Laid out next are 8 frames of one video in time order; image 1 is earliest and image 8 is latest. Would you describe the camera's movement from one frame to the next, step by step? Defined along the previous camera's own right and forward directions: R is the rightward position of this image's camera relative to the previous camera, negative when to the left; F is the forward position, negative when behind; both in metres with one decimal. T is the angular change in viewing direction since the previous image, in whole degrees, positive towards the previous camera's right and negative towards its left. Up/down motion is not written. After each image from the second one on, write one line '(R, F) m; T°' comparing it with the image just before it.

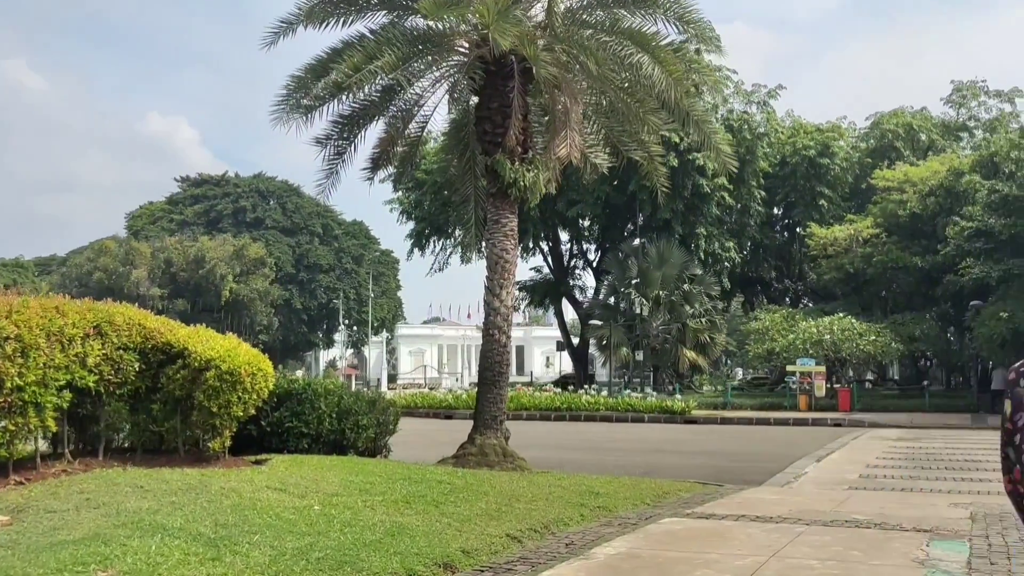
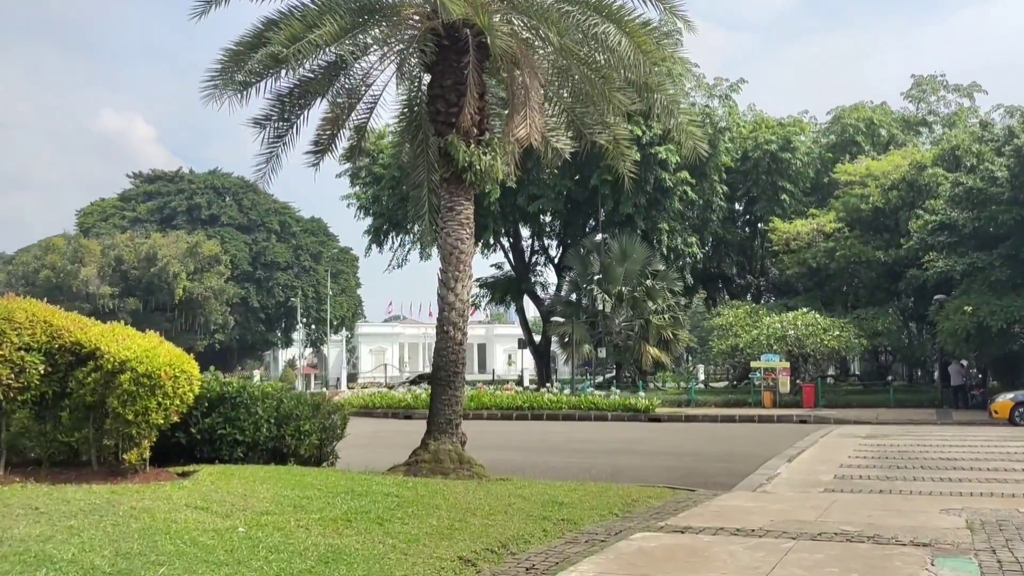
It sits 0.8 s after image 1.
(+0.1, +0.7) m; +2°
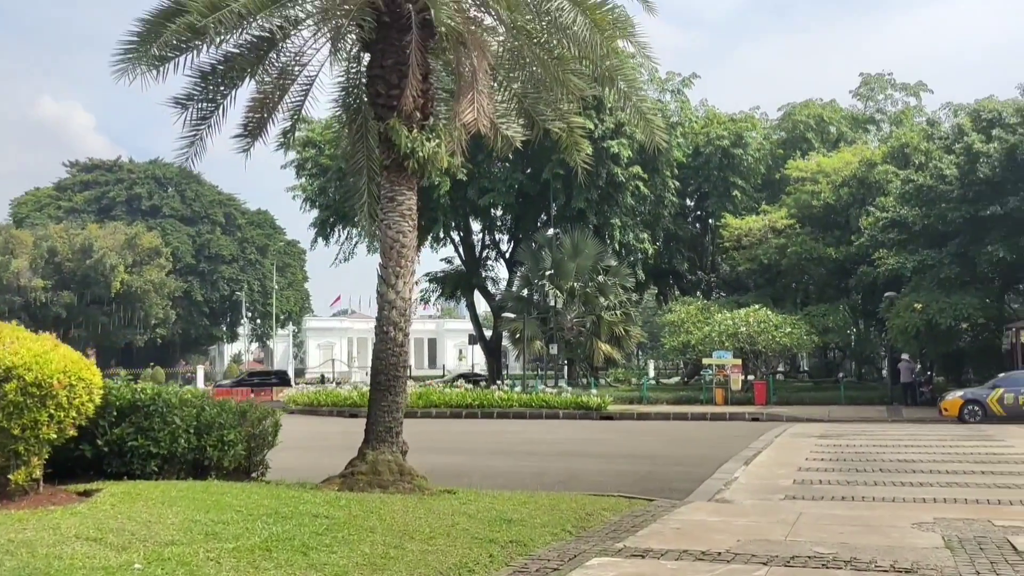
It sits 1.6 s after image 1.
(0.0, +0.6) m; +3°
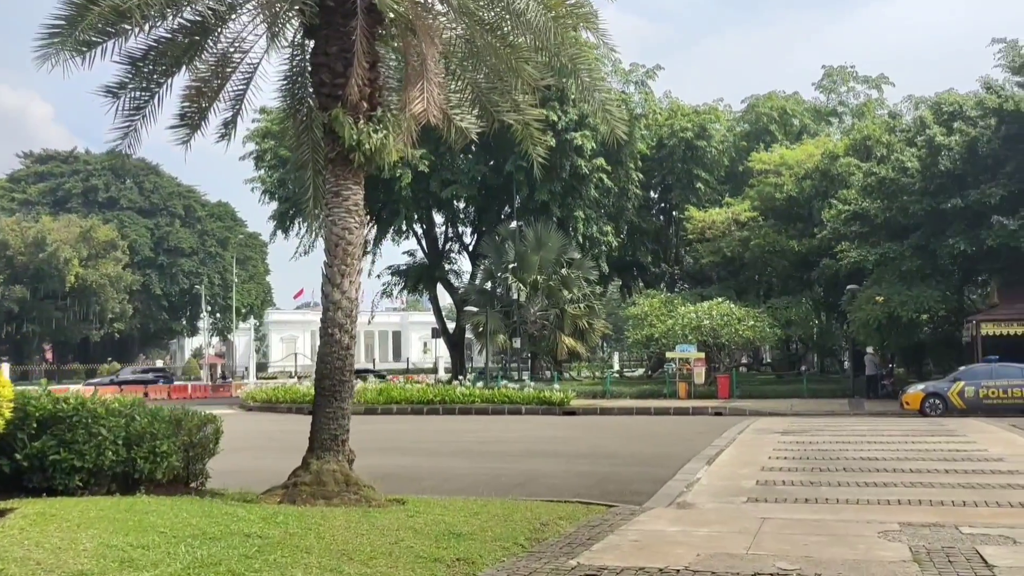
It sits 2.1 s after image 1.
(+0.1, +0.4) m; +2°
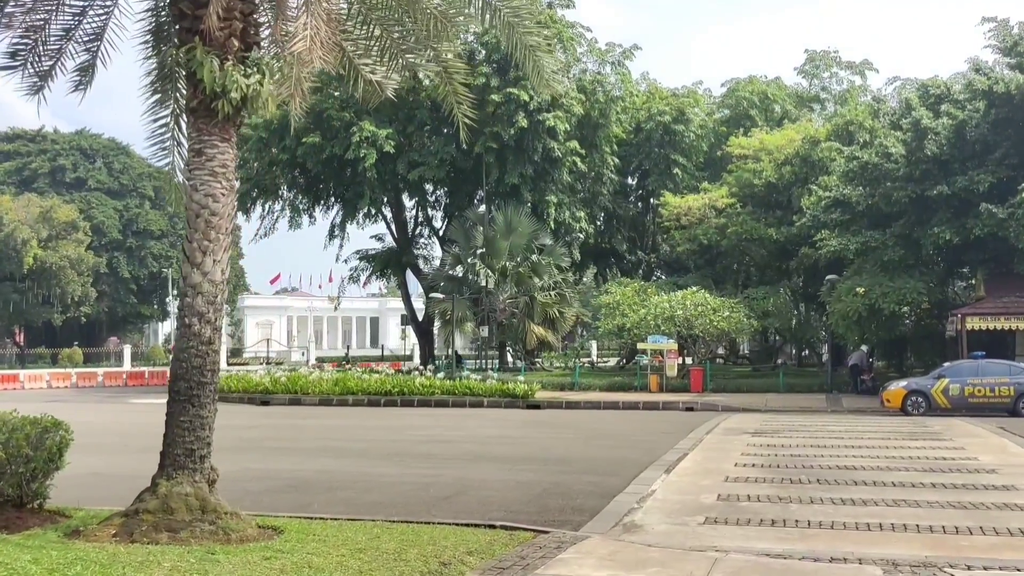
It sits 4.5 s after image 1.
(+0.6, +1.4) m; +1°
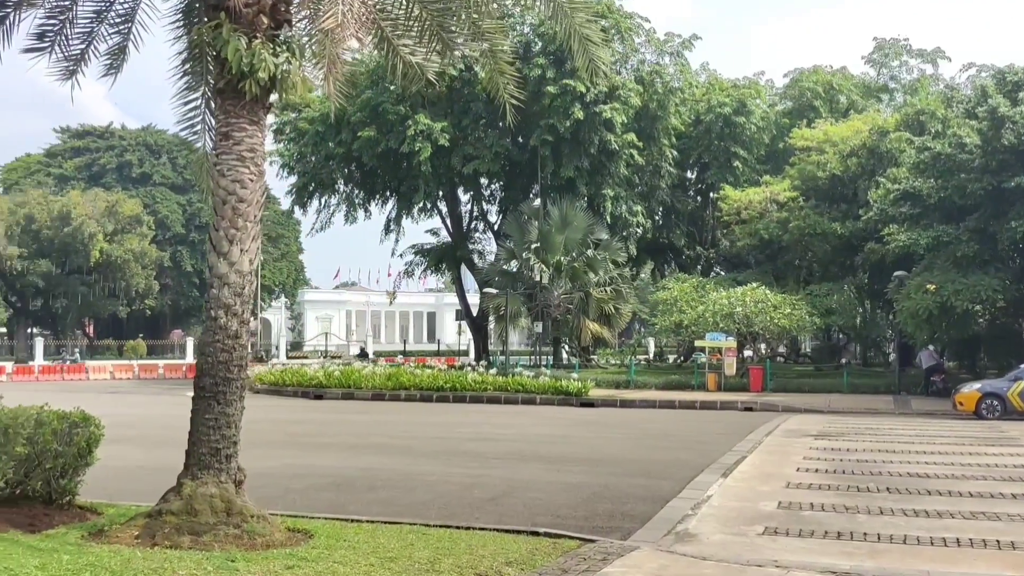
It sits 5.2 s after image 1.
(+0.1, +0.4) m; -4°
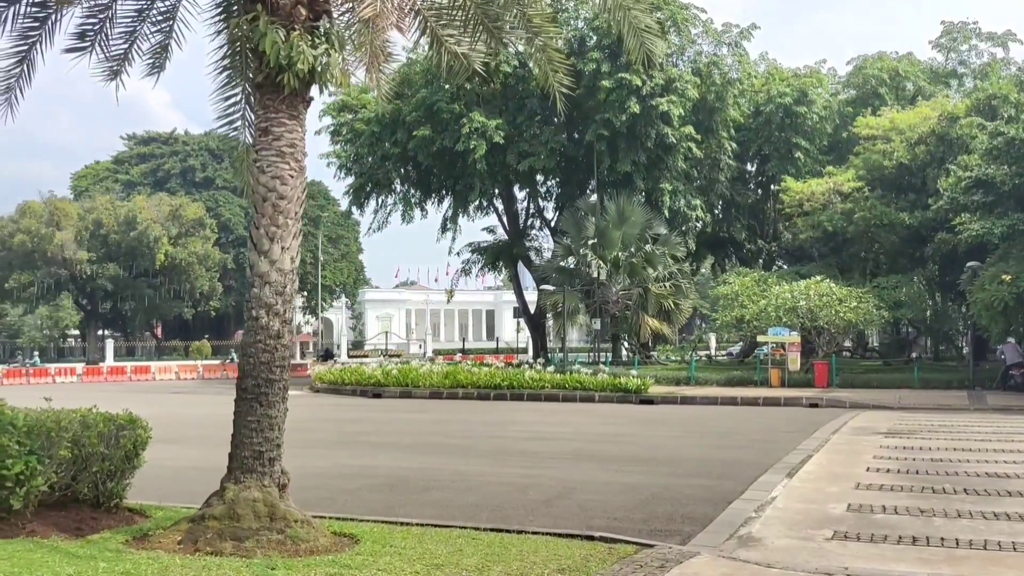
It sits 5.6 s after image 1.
(+0.1, +0.3) m; -4°
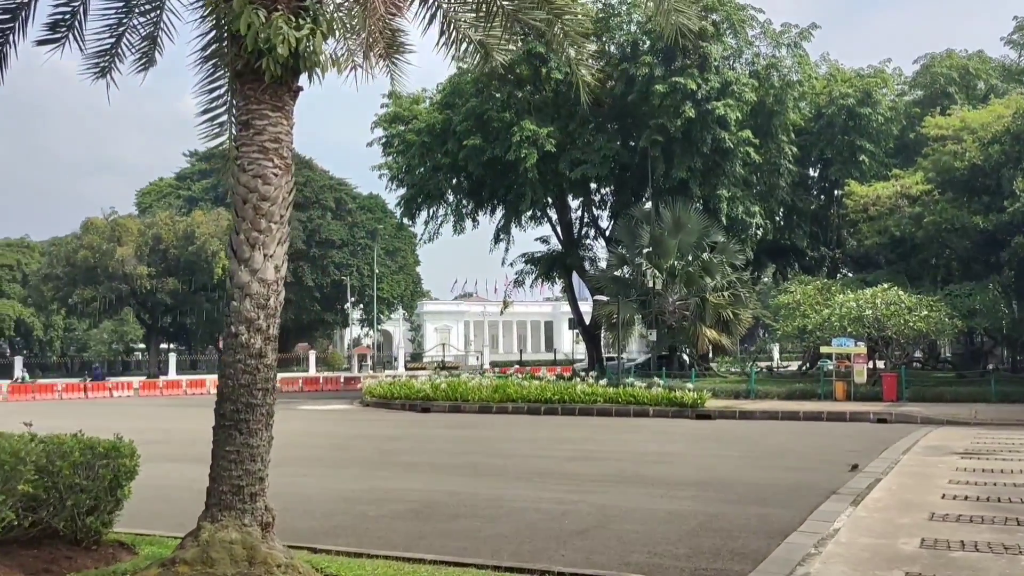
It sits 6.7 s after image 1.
(+0.3, +0.7) m; -4°
